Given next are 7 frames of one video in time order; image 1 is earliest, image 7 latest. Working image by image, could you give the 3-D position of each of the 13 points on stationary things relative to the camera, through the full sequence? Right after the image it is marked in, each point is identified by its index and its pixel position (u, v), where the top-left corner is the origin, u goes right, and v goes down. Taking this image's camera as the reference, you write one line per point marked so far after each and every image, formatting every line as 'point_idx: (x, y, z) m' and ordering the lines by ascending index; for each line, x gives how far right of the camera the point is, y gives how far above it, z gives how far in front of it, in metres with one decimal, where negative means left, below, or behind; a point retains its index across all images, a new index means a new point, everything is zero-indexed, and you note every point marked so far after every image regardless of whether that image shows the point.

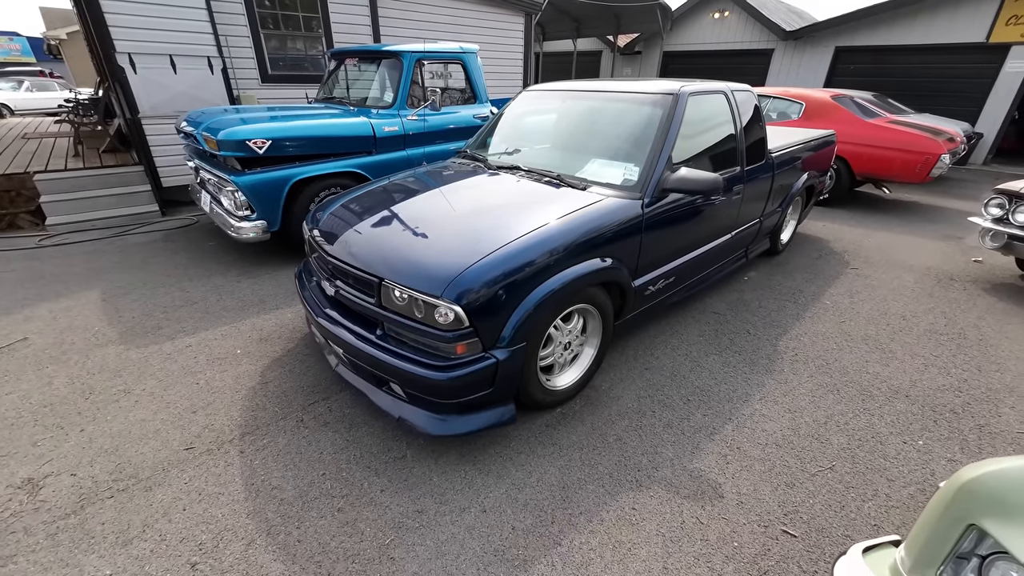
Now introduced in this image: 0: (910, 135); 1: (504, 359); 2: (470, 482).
0: (+5.8, +2.2, +6.2) m
1: (0.0, -0.3, +2.1) m
2: (-0.2, -0.9, +2.1) m
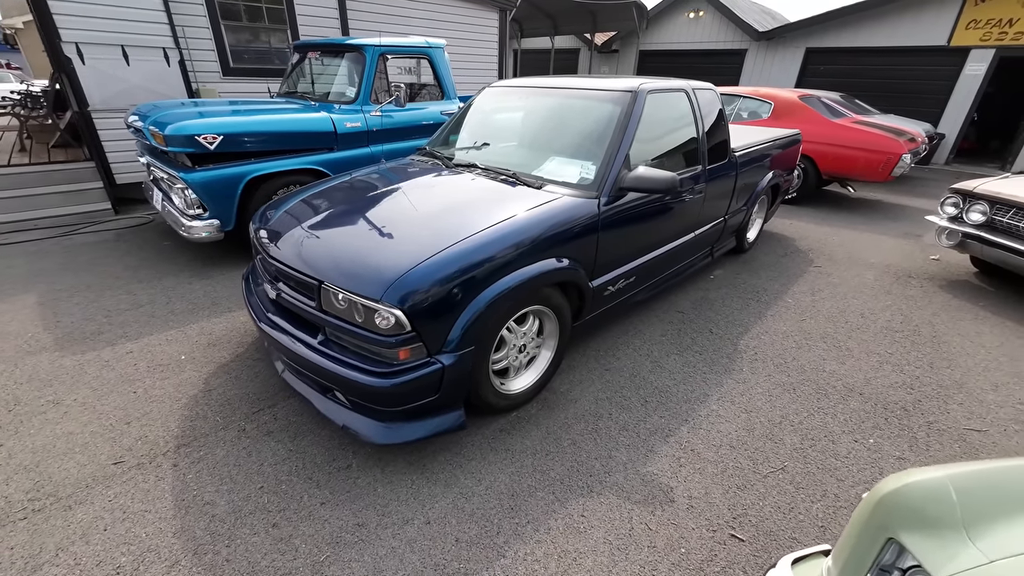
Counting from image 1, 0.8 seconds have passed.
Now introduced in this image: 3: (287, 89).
0: (+5.3, +2.3, +6.3) m
1: (-0.3, -0.4, +2.0) m
2: (-0.5, -1.0, +2.0) m
3: (-2.7, +2.4, +5.2) m
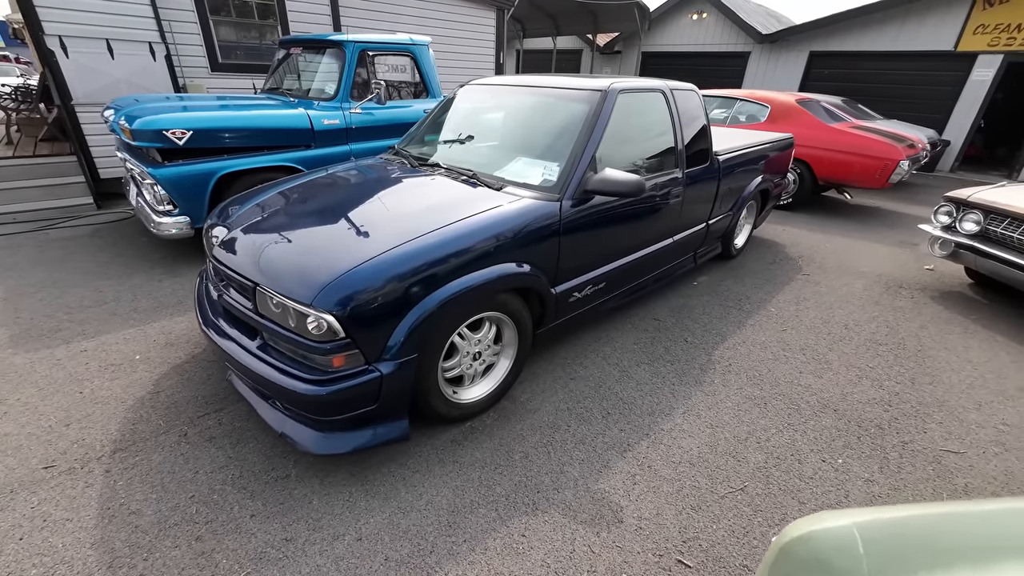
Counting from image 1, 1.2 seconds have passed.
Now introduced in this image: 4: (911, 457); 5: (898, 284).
0: (+5.2, +2.1, +6.2) m
1: (-0.6, -0.4, +1.9) m
2: (-0.7, -1.0, +1.9) m
3: (-2.9, +2.4, +5.2) m
4: (+2.1, -0.9, +2.3) m
5: (+4.0, 0.0, +4.4) m
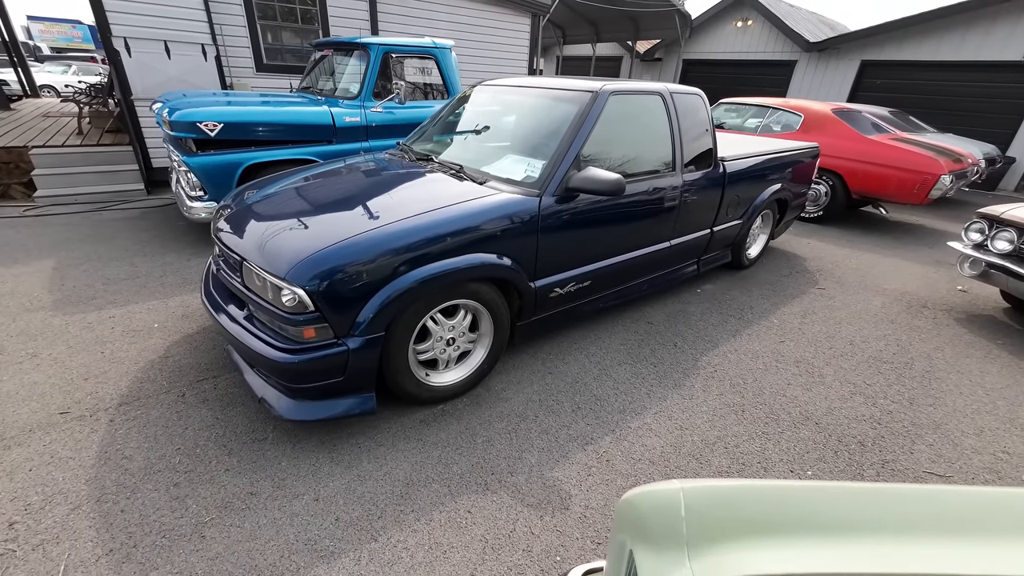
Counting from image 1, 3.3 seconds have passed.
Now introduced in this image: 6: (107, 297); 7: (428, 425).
0: (+5.4, +1.9, +5.9) m
1: (-0.7, -0.3, +2.1) m
2: (-0.9, -0.9, +2.1) m
3: (-2.7, +2.6, +5.5) m
4: (+1.9, -1.0, +2.2) m
5: (+4.0, -0.2, +4.2) m
6: (-3.2, -0.1, +3.4) m
7: (-0.5, -0.8, +2.4) m
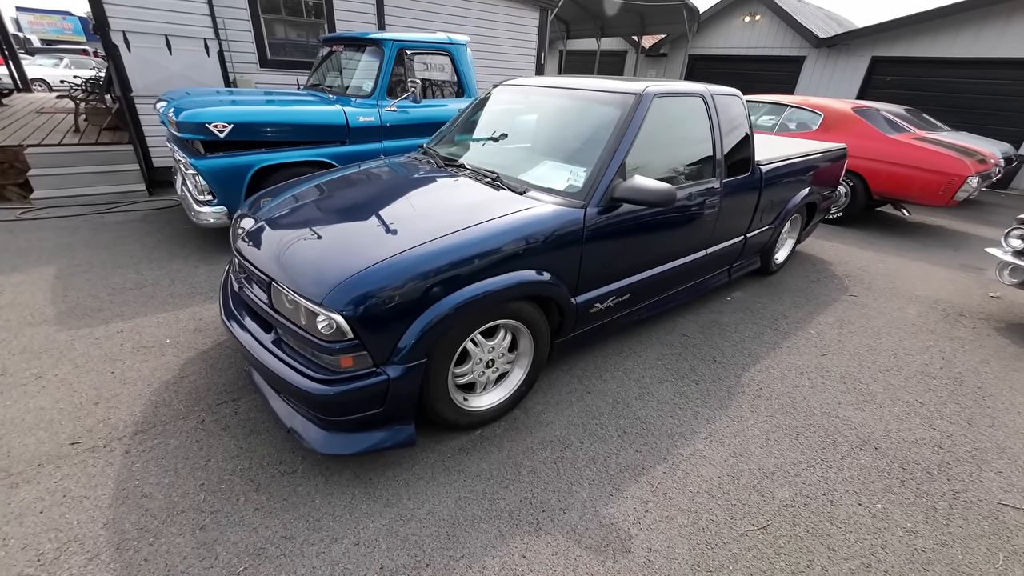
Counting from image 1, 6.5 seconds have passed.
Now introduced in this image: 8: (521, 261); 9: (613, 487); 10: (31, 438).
0: (+5.6, +1.8, +5.7) m
1: (-0.5, -0.4, +1.9) m
2: (-0.7, -1.0, +1.9) m
3: (-2.5, +2.5, +5.3) m
4: (+2.2, -1.1, +2.1) m
5: (+4.2, -0.2, +4.0) m
6: (-3.0, -0.2, +3.2) m
7: (-0.2, -0.9, +2.2) m
8: (0.0, +0.1, +2.2) m
9: (+0.5, -1.0, +2.1) m
10: (-2.4, -0.8, +2.1) m
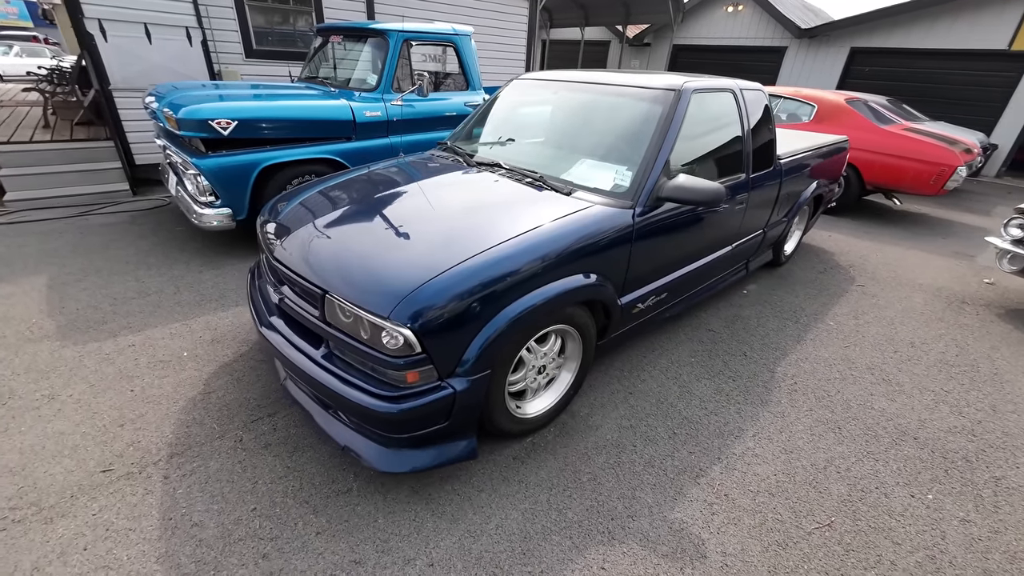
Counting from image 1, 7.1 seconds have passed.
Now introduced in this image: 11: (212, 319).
0: (+5.7, +2.0, +5.9) m
1: (-0.2, -0.4, +1.8) m
2: (-0.4, -1.0, +1.8) m
3: (-2.4, +2.5, +5.1) m
4: (+2.5, -1.0, +2.1) m
5: (+4.4, -0.1, +4.2) m
6: (-2.8, -0.2, +3.0) m
7: (+0.1, -0.9, +2.2) m
8: (+0.3, +0.1, +2.1) m
9: (+0.8, -1.0, +2.1) m
10: (-2.1, -0.8, +2.0) m
11: (-2.2, -0.2, +3.1) m
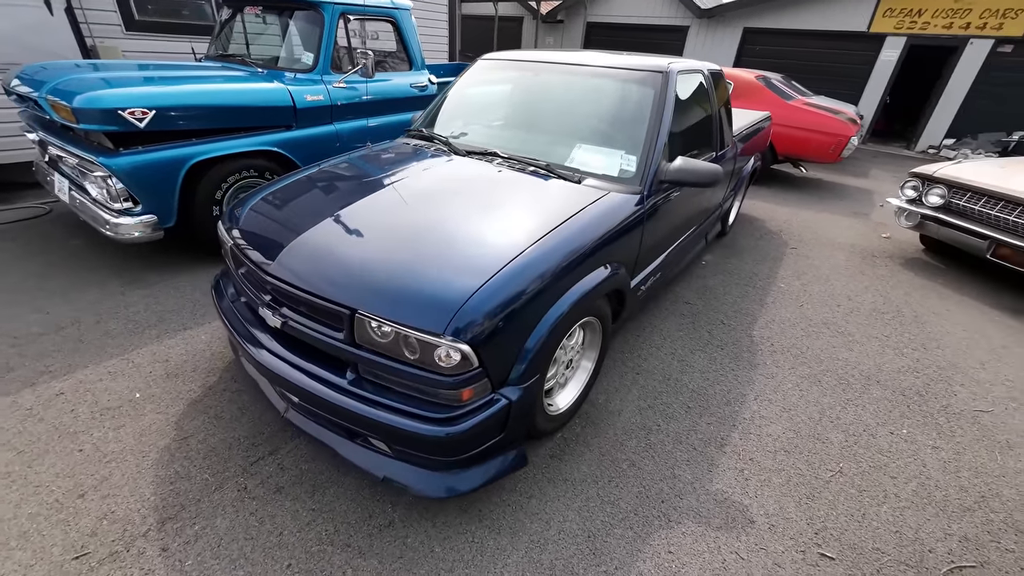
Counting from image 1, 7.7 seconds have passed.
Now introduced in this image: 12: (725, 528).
0: (+4.8, +2.7, +6.6) m
1: (0.0, -0.4, +1.7) m
2: (-0.1, -1.1, +1.7) m
3: (-3.0, +2.4, +4.4) m
4: (+2.6, -0.8, +2.6) m
5: (+4.1, +0.4, +4.8) m
6: (-2.8, -0.4, +2.5) m
7: (+0.3, -0.9, +2.1) m
8: (+0.4, +0.2, +2.1) m
9: (+1.0, -0.9, +2.2) m
10: (-1.8, -1.0, +1.6) m
11: (-2.2, -0.4, +2.6) m
12: (+0.9, -1.0, +1.9) m
